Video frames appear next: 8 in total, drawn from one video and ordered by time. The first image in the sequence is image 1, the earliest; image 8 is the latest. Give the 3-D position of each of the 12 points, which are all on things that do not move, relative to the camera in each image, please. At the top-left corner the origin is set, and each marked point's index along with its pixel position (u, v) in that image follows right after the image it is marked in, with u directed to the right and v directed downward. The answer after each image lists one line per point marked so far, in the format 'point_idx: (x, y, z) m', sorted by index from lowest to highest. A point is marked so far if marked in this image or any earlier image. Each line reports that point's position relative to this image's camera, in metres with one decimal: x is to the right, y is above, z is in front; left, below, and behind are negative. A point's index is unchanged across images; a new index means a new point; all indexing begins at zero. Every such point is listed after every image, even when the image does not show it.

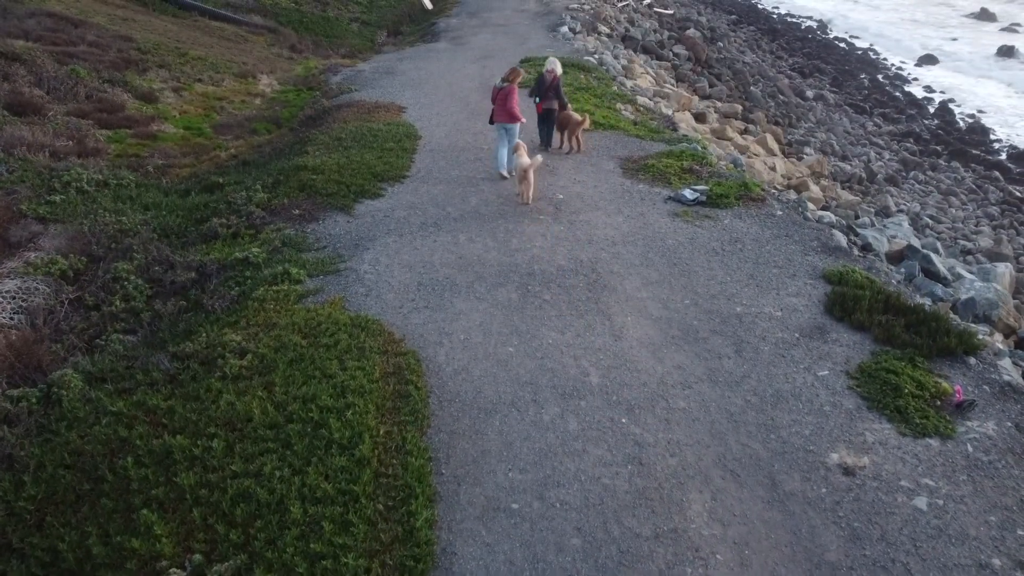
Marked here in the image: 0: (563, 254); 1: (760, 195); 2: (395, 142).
0: (+0.6, +0.4, +10.1) m
1: (+3.4, +1.3, +12.1) m
2: (-2.0, +2.4, +14.9) m
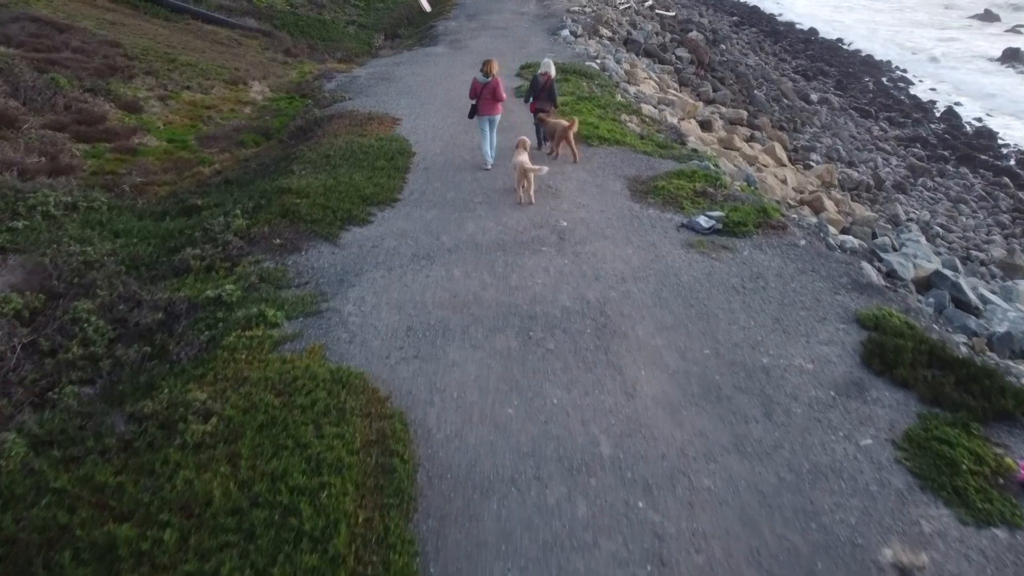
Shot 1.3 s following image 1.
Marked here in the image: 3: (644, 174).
0: (+0.6, 0.0, +9.2) m
1: (+3.4, +0.8, +11.2) m
2: (-2.0, +2.0, +13.9) m
3: (+2.0, +1.7, +13.3) m
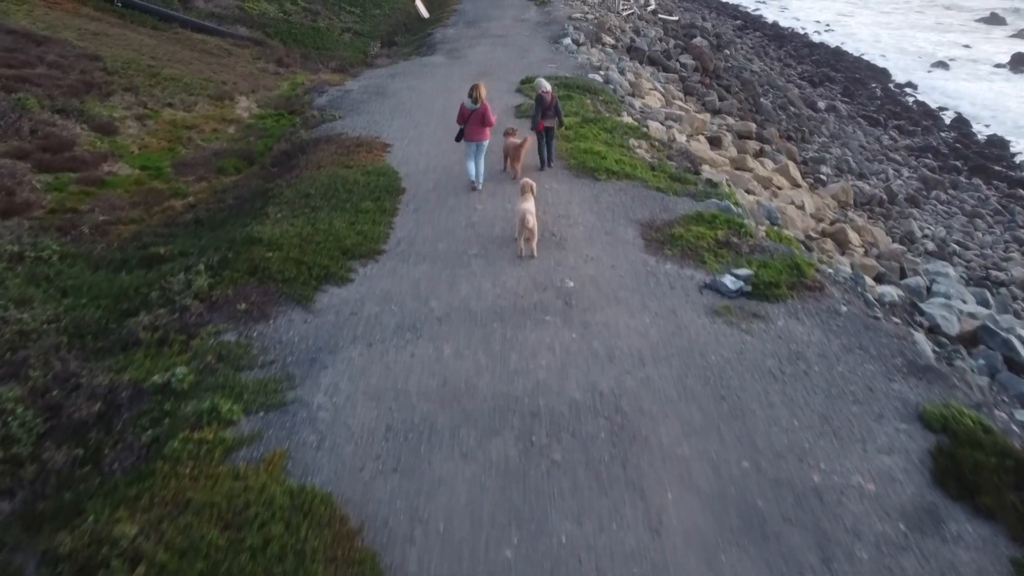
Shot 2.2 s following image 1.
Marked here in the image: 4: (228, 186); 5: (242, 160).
0: (+0.6, -0.8, +7.8) m
1: (+3.4, +0.1, +9.9) m
2: (-2.0, +1.2, +12.6) m
3: (+2.0, +0.9, +12.0) m
4: (-5.3, +1.9, +16.6) m
5: (-5.8, +2.7, +19.0) m
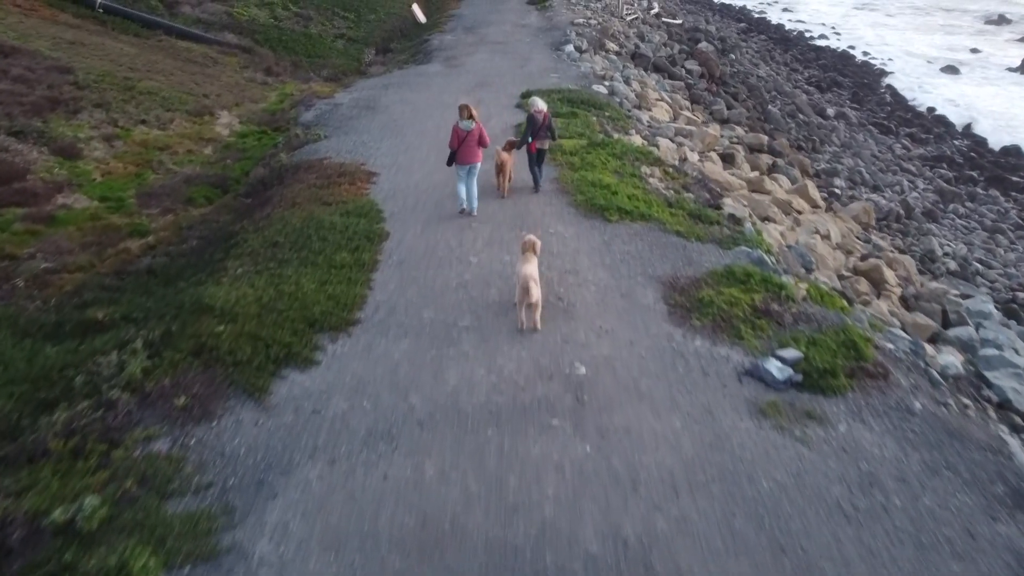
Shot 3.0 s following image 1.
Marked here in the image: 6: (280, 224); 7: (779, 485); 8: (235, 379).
0: (+0.6, -1.6, +6.1) m
1: (+3.3, -0.7, +8.2) m
2: (-2.0, +0.5, +10.9) m
3: (+2.0, +0.2, +10.3) m
4: (-5.3, +1.1, +14.9) m
5: (-5.8, +1.9, +17.3) m
6: (-3.1, +0.8, +12.1) m
7: (+1.9, -1.4, +6.5) m
8: (-2.5, -0.8, +7.9) m
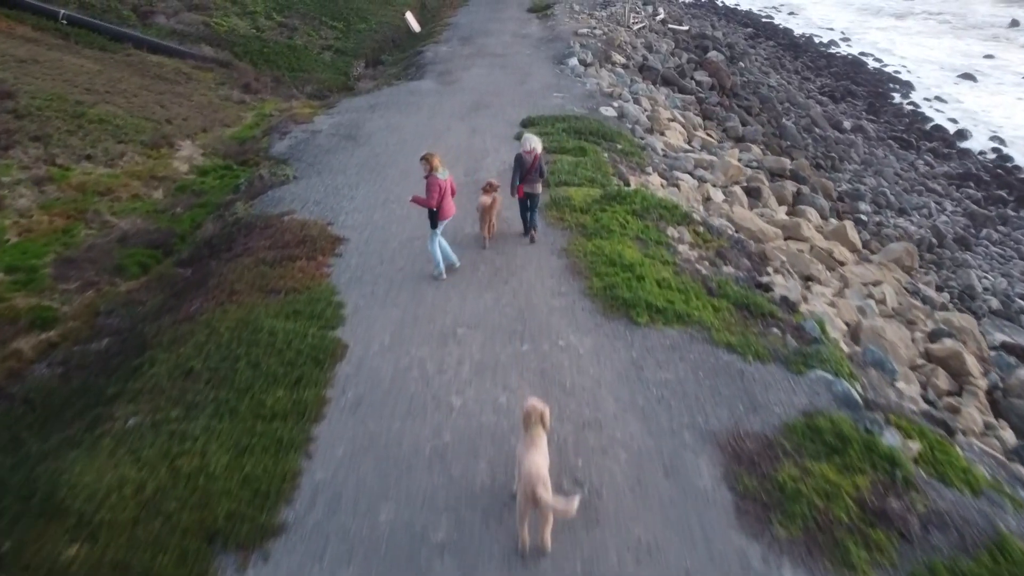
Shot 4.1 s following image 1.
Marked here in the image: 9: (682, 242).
0: (+0.5, -2.9, +3.2) m
1: (+3.3, -2.0, +5.3) m
2: (-2.0, -0.8, +8.0) m
3: (+1.9, -1.2, +7.4) m
4: (-5.3, -0.2, +12.0) m
5: (-5.8, +0.6, +14.4) m
6: (-3.2, -0.5, +9.2) m
7: (+1.9, -2.7, +3.6) m
8: (-2.5, -2.1, +5.0) m
9: (+2.5, +0.7, +13.1) m
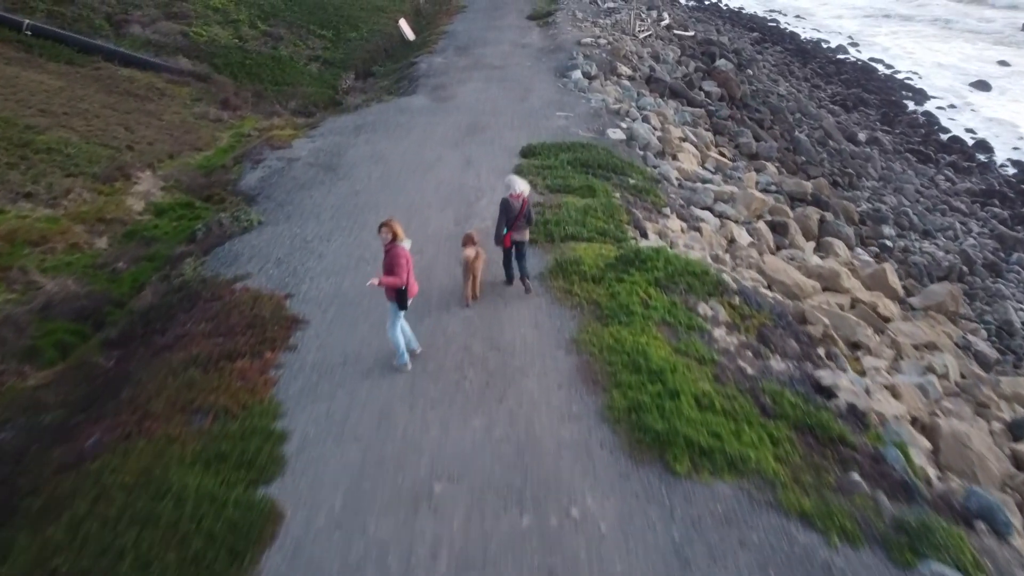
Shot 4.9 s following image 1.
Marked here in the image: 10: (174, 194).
0: (+0.5, -4.0, +0.8) m
1: (+3.3, -3.1, +2.9) m
2: (-2.0, -2.0, +5.6) m
3: (+1.9, -2.3, +5.0) m
4: (-5.4, -1.3, +9.6) m
5: (-5.8, -0.5, +12.0) m
6: (-3.2, -1.6, +6.8) m
7: (+1.9, -3.8, +1.2) m
8: (-2.5, -3.2, +2.6) m
9: (+2.5, -0.5, +10.7) m
10: (-7.1, +2.0, +18.9) m
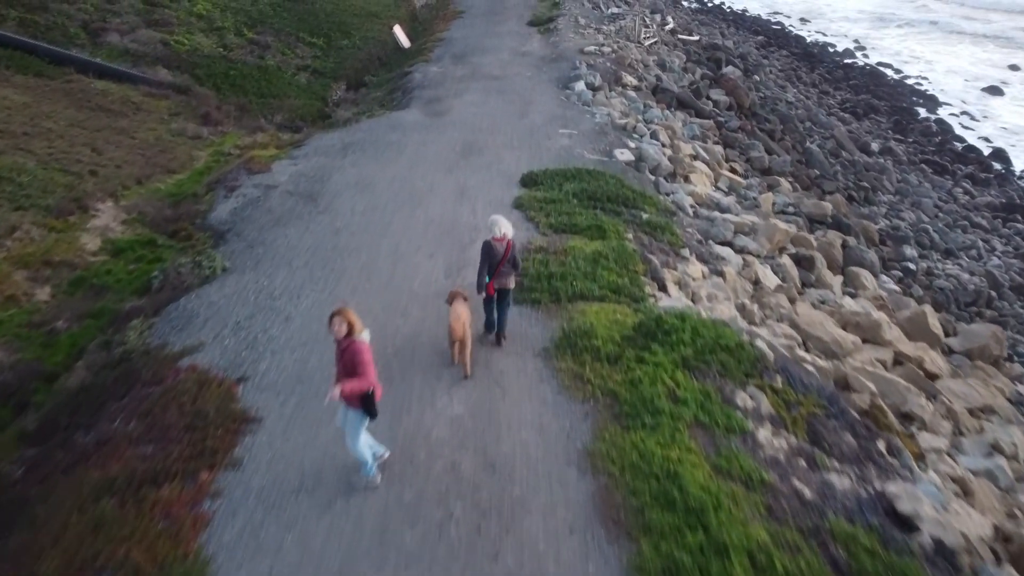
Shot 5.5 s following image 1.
0: (+0.5, -4.9, -1.1) m
1: (+3.3, -4.0, +1.0) m
2: (-2.0, -2.8, +3.7) m
3: (+1.9, -3.1, +3.1) m
4: (-5.4, -2.2, +7.7) m
5: (-5.8, -1.4, +10.1) m
6: (-3.2, -2.5, +4.9) m
7: (+1.9, -4.7, -0.7) m
8: (-2.5, -4.1, +0.7) m
9: (+2.5, -1.3, +8.8) m
10: (-7.2, +1.1, +16.9) m
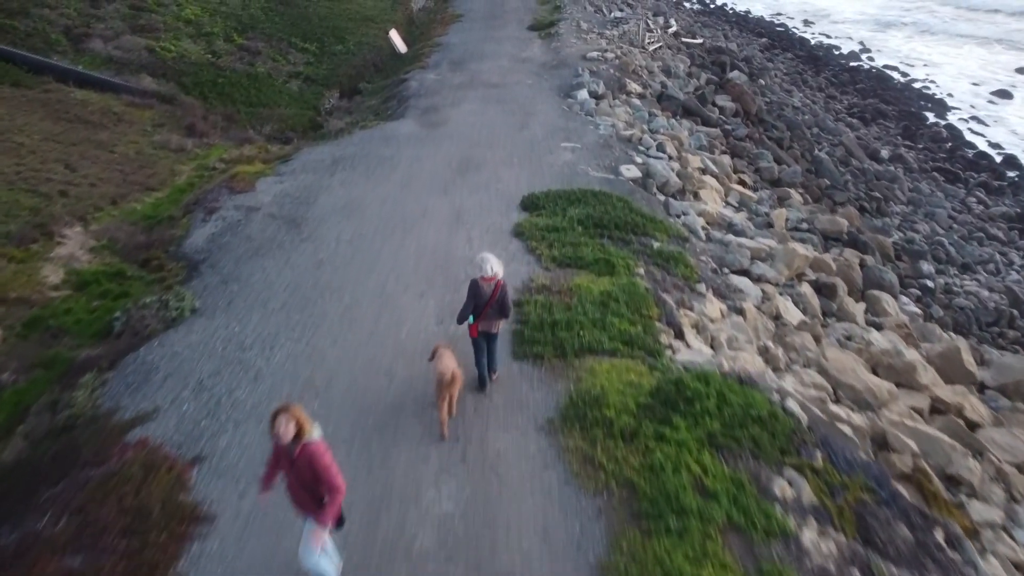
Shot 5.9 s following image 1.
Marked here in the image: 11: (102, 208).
0: (+0.5, -5.5, -2.4) m
1: (+3.3, -4.6, -0.4) m
2: (-2.1, -3.4, +2.3) m
3: (+1.9, -3.8, +1.7) m
4: (-5.4, -2.8, +6.4) m
5: (-5.8, -2.0, +8.8) m
6: (-3.2, -3.1, +3.5) m
7: (+1.9, -5.3, -2.0) m
8: (-2.5, -4.7, -0.6) m
9: (+2.5, -1.9, +7.4) m
10: (-7.2, +0.5, +15.6) m
11: (-8.4, +1.5, +18.2) m
